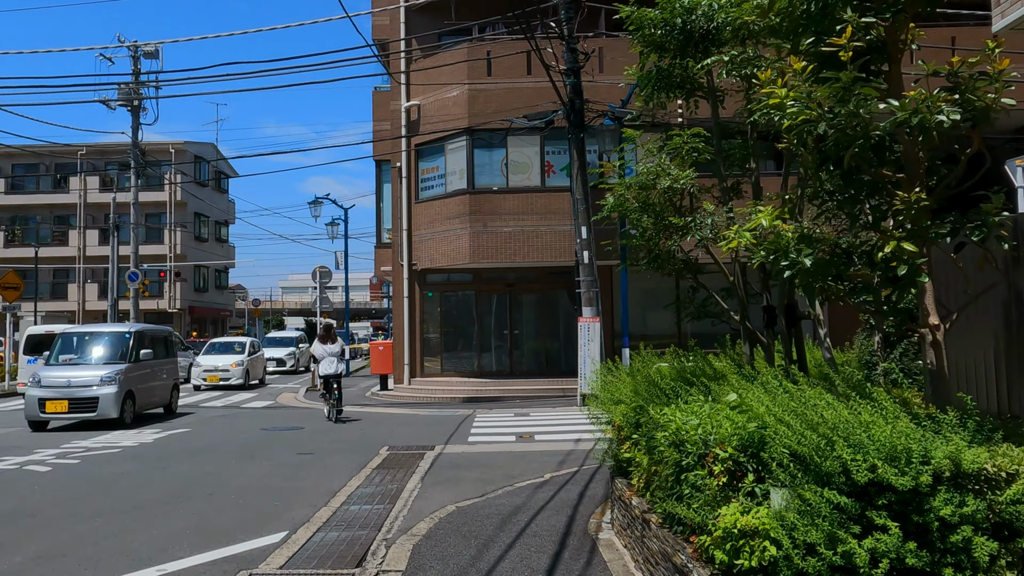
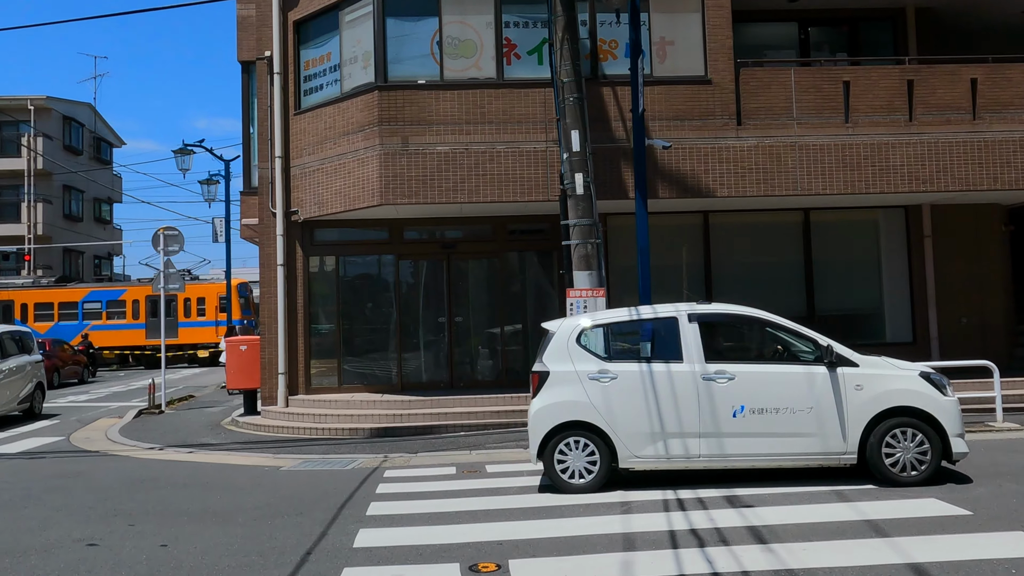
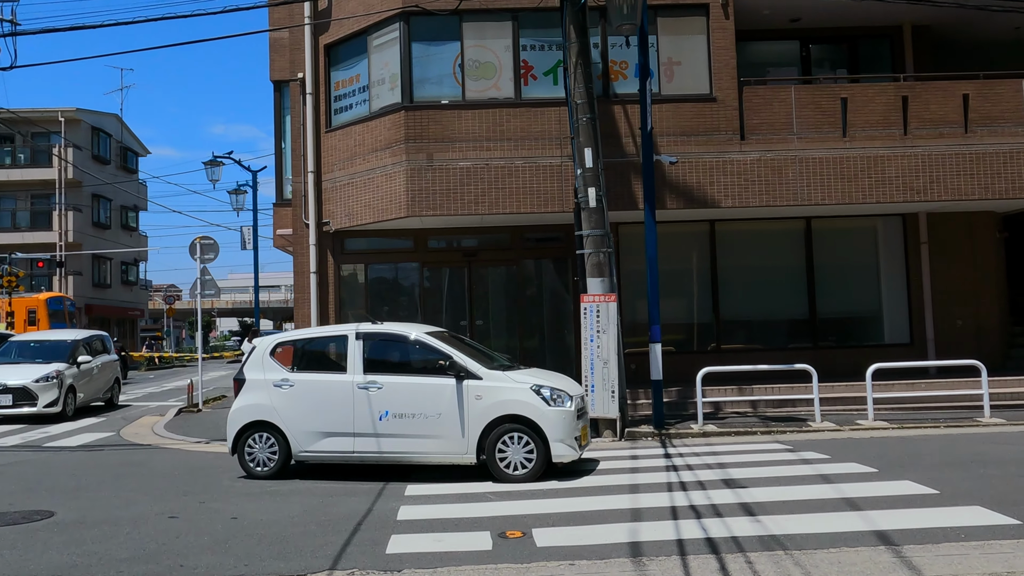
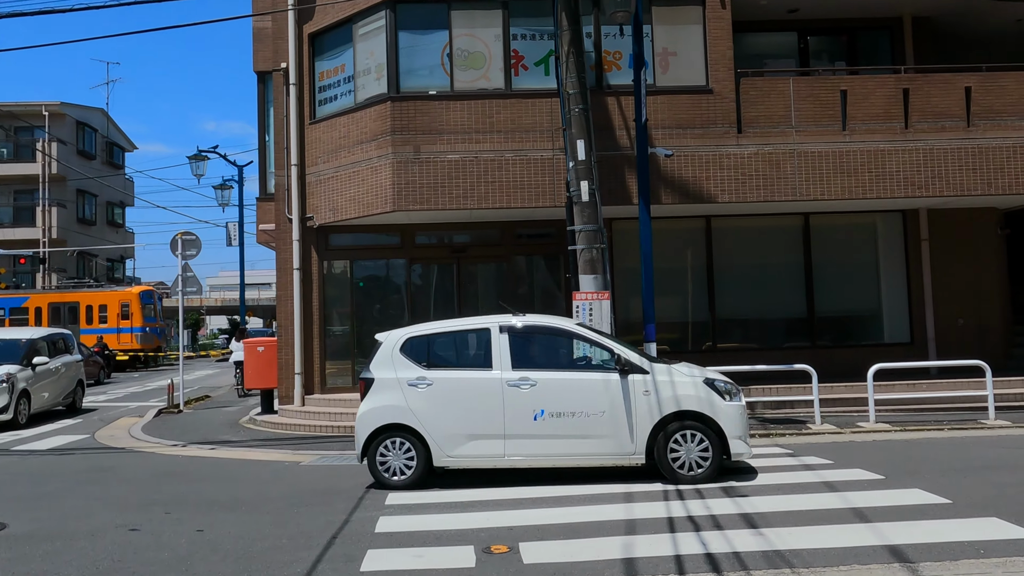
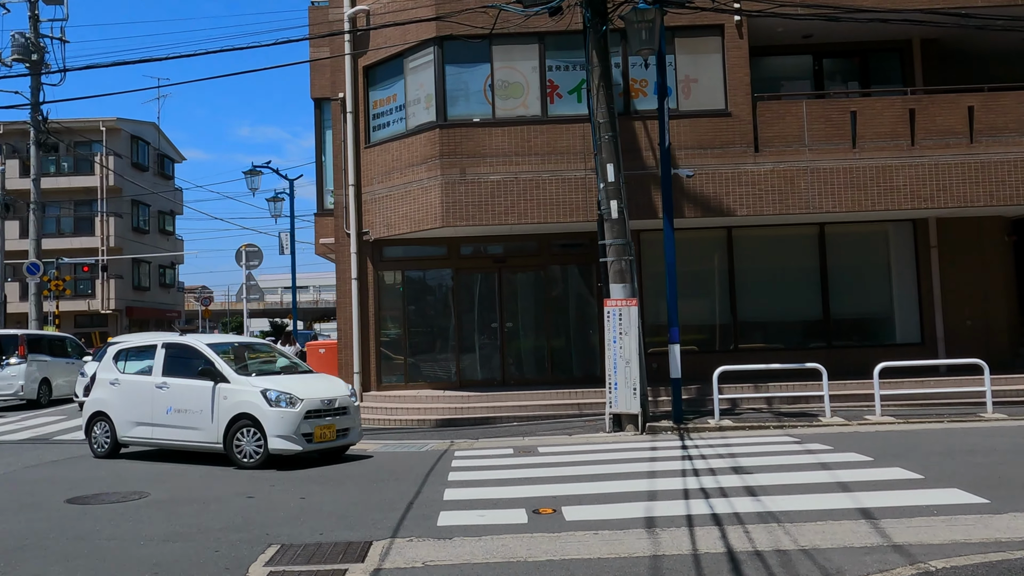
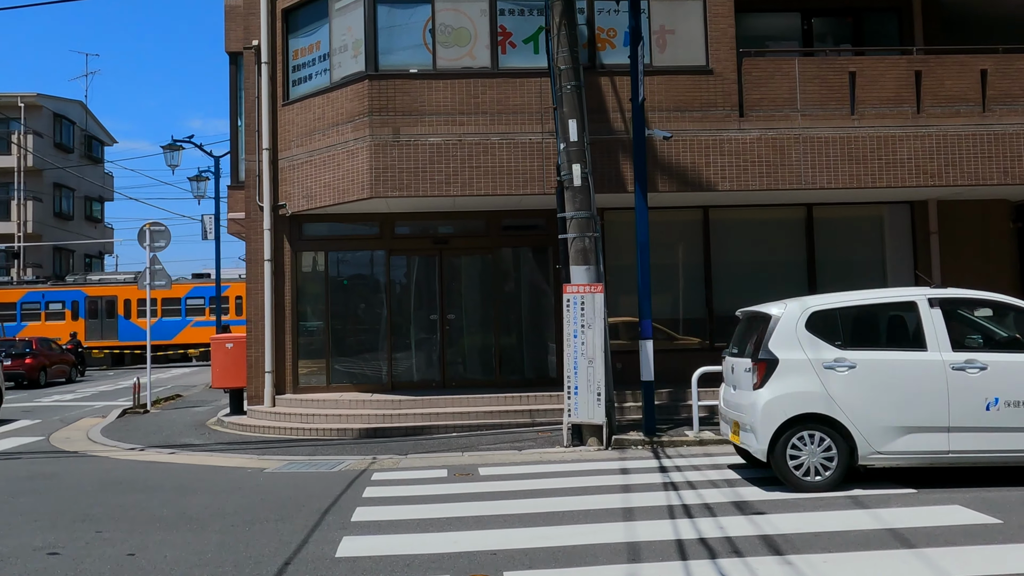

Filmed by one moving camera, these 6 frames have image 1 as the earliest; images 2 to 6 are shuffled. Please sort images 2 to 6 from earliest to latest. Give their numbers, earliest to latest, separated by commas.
5, 3, 4, 2, 6
